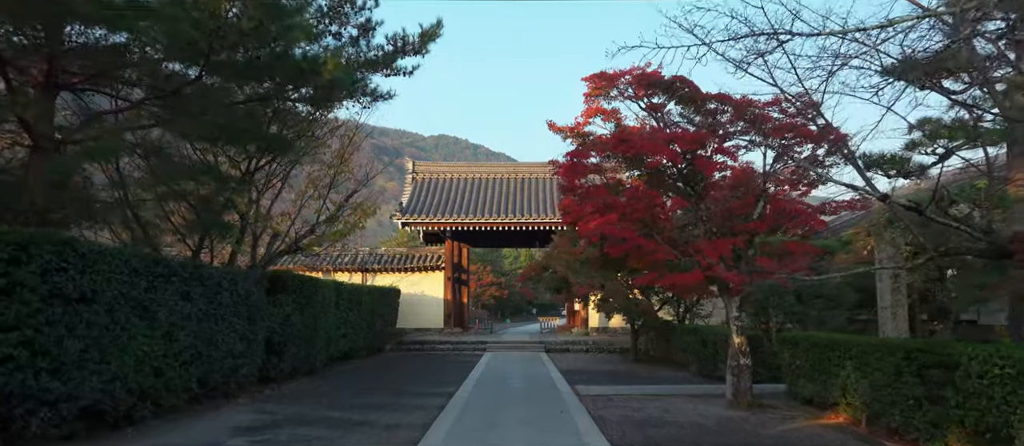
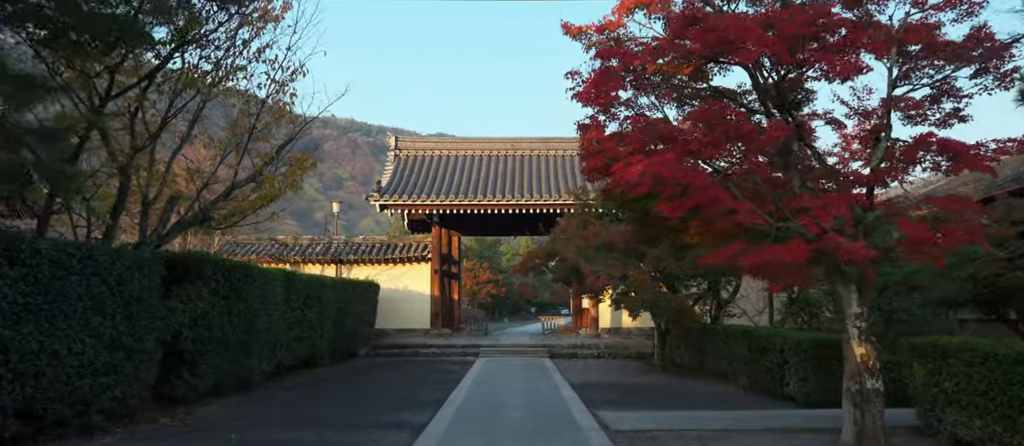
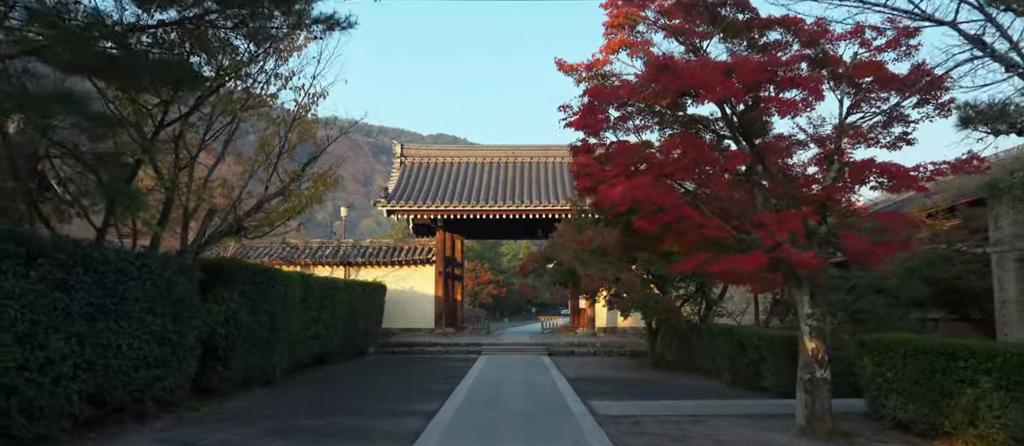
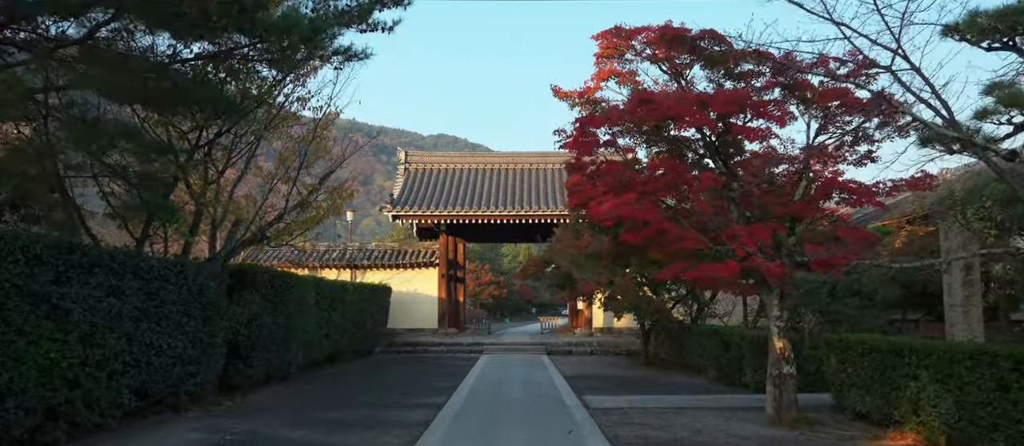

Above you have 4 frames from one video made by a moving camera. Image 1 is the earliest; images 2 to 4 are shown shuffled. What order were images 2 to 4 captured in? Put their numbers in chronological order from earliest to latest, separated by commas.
4, 3, 2
